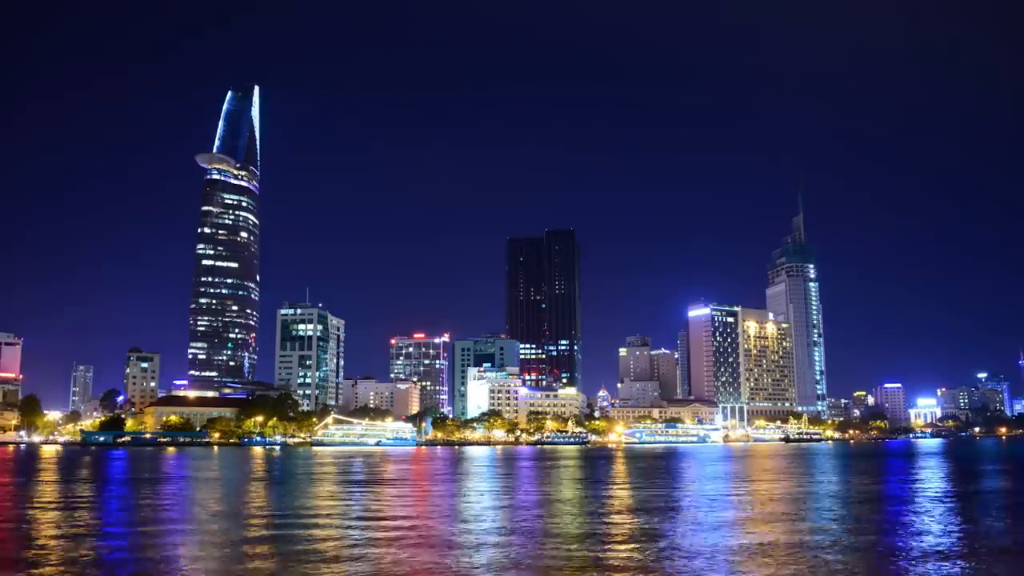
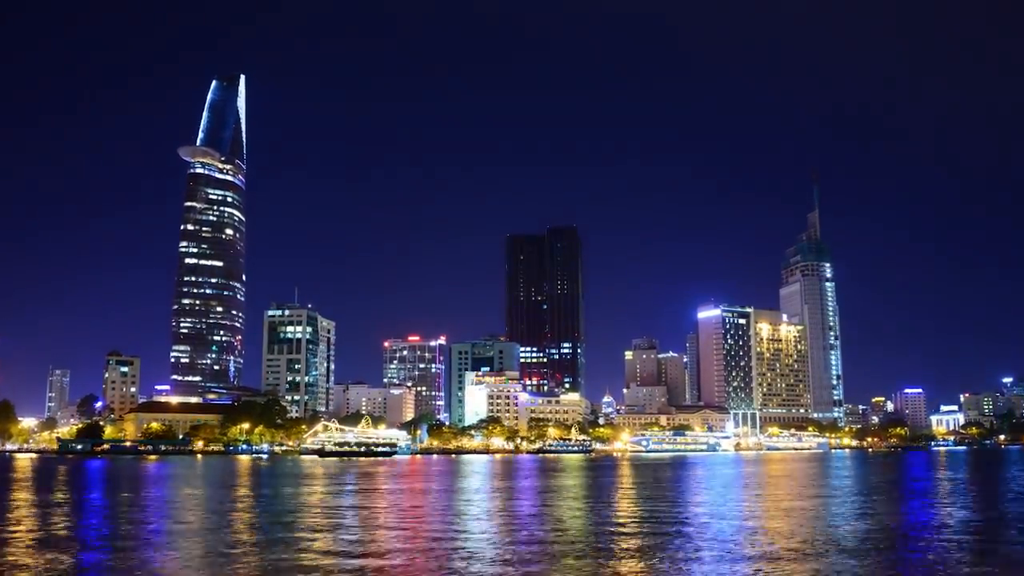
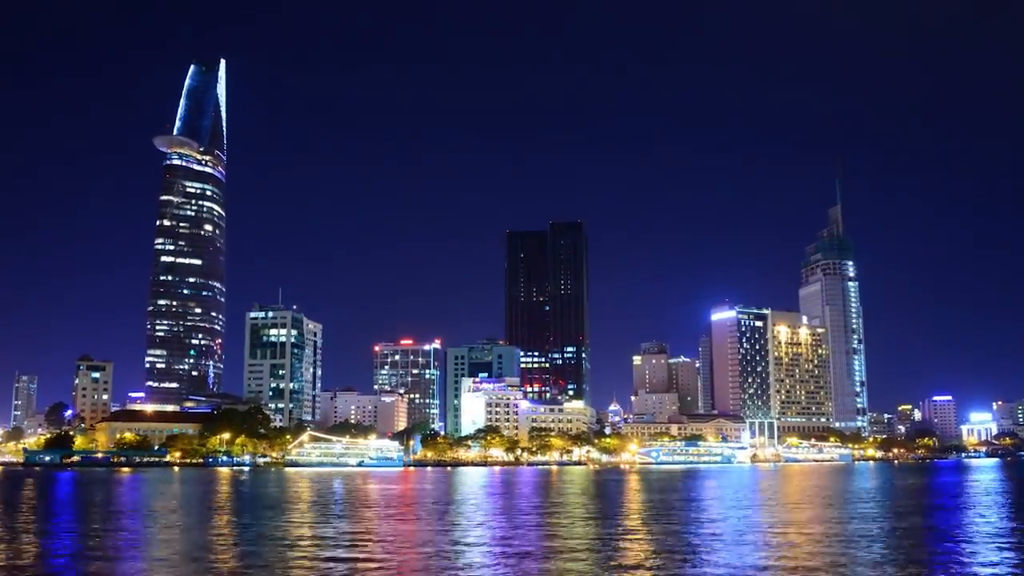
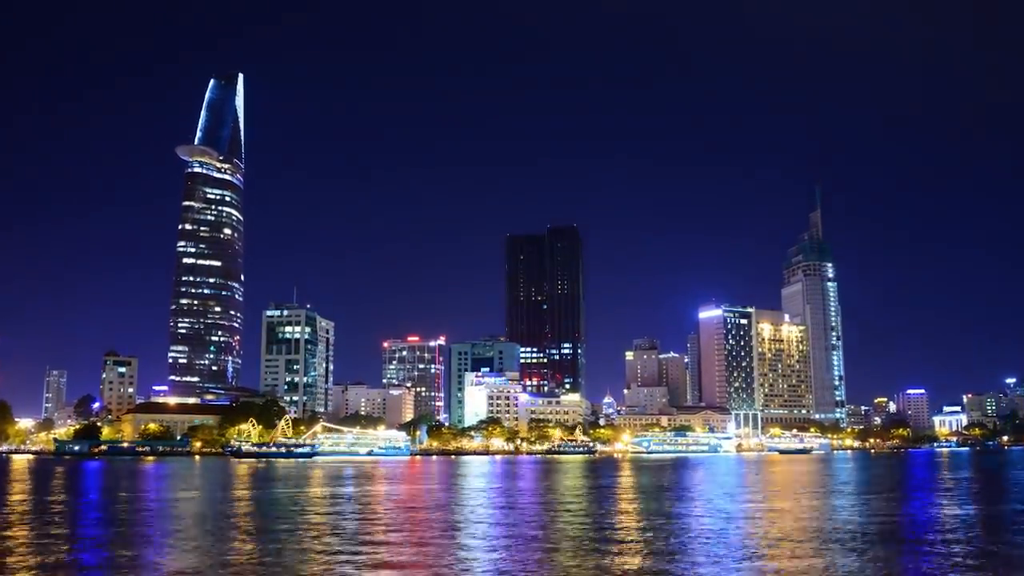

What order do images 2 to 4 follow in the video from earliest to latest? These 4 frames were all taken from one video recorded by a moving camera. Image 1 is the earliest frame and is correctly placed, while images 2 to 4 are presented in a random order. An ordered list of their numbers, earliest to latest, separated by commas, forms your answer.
2, 4, 3
